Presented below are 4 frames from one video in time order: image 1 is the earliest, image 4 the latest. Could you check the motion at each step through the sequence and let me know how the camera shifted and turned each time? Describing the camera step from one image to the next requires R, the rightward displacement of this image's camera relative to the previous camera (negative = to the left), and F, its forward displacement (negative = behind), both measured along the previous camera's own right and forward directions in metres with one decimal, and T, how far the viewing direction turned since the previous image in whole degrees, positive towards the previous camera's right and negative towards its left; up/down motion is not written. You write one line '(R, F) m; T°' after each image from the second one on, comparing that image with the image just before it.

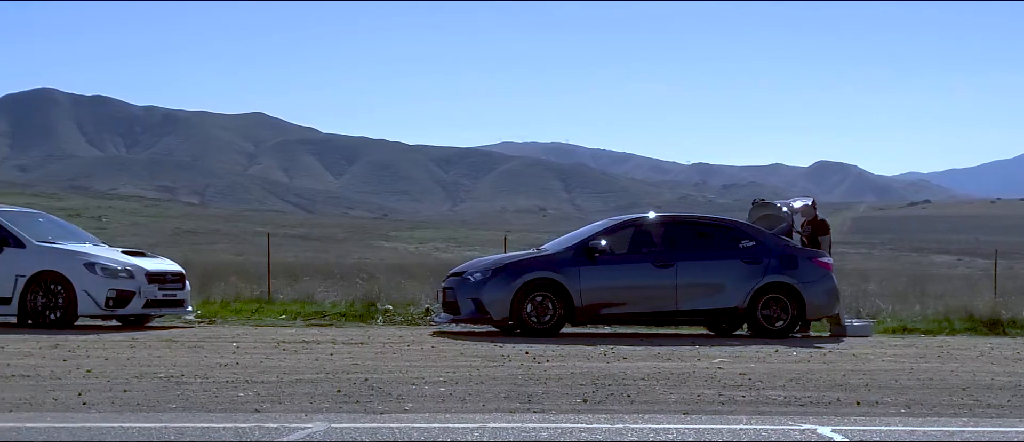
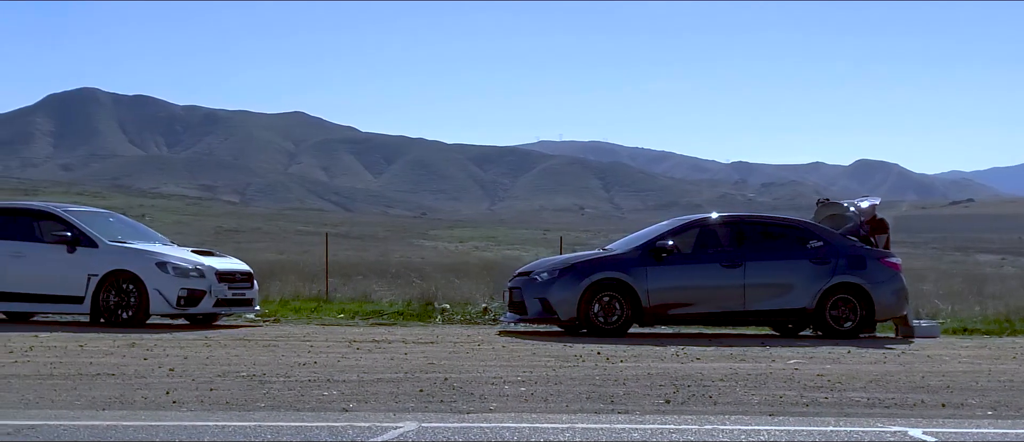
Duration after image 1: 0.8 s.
(-0.3, 0.0) m; -2°
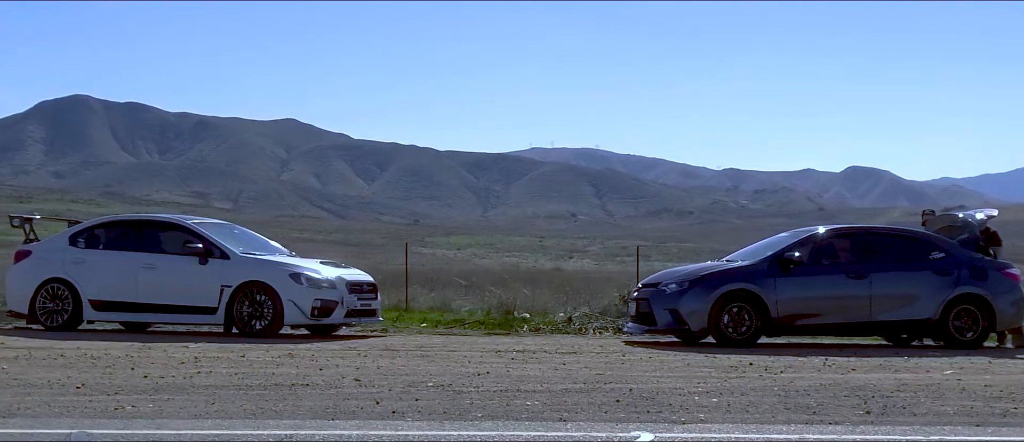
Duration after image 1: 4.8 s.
(-1.4, -0.2) m; -1°
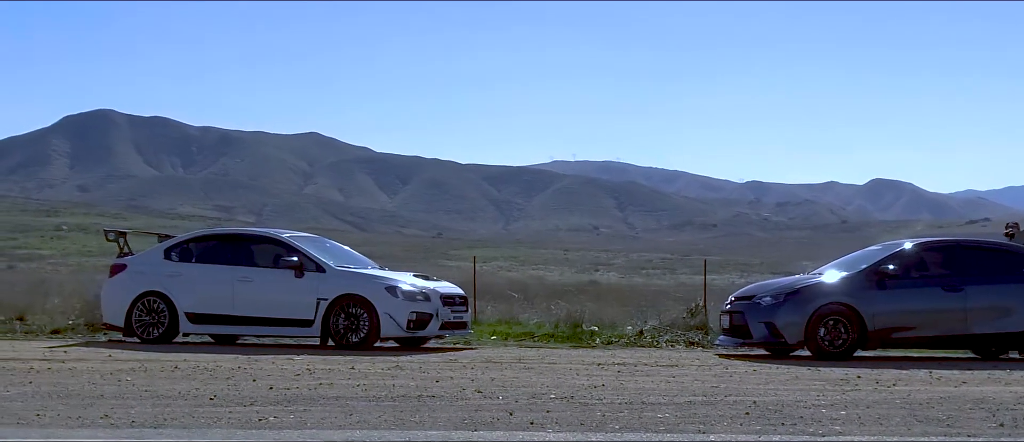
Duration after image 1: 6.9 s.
(-0.8, -0.1) m; -2°
